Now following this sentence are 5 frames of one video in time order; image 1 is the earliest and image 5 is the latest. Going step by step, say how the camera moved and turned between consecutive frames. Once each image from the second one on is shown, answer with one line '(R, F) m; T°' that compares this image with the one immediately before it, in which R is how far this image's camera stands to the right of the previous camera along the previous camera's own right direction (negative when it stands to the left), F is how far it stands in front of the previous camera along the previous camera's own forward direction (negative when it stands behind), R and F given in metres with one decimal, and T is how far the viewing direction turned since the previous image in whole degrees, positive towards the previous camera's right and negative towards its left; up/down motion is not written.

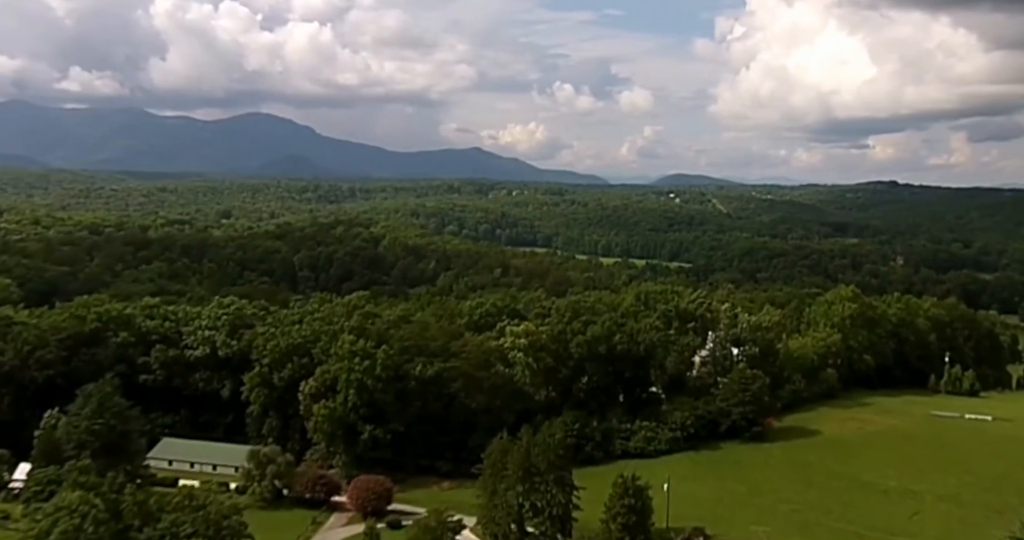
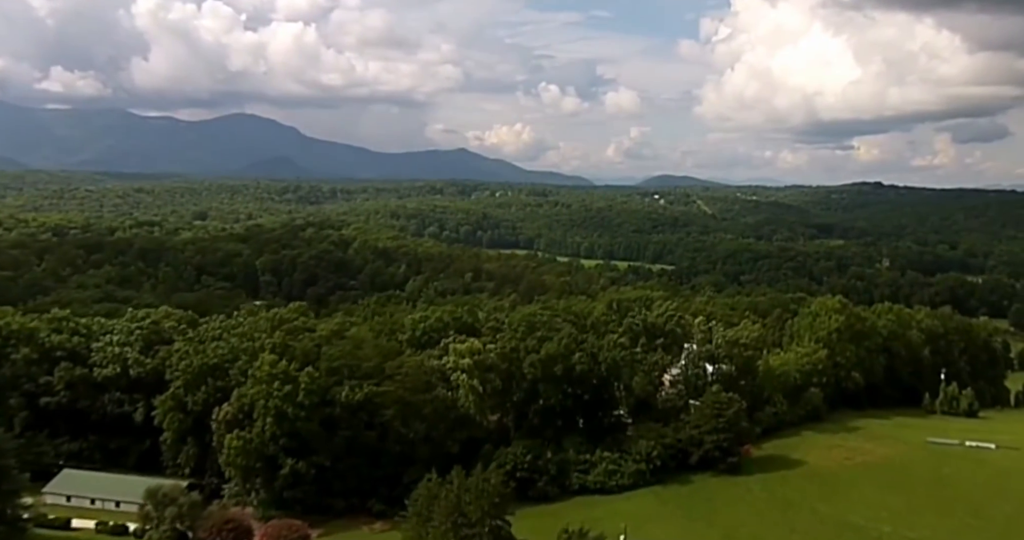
(+2.3, +6.0) m; +1°
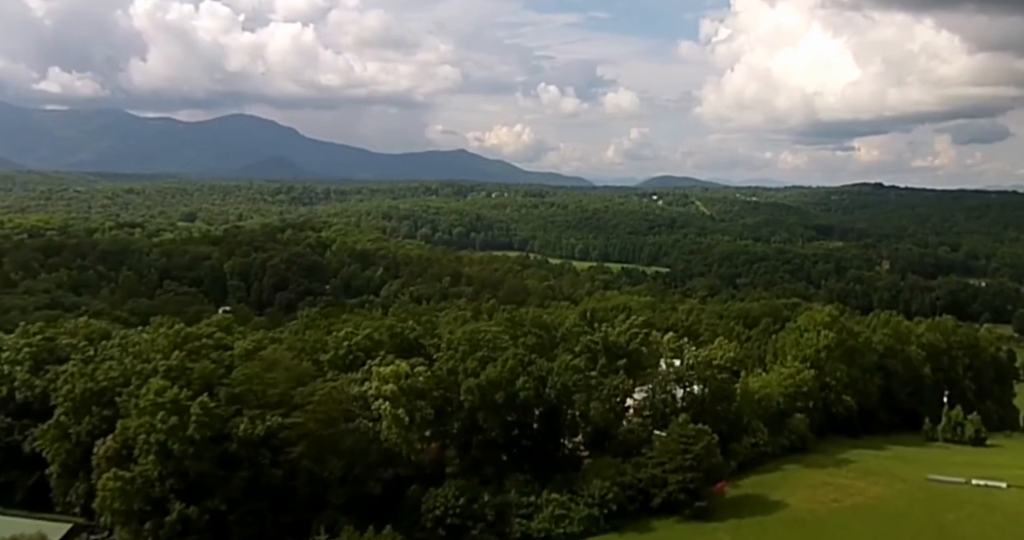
(+3.2, +6.3) m; 0°
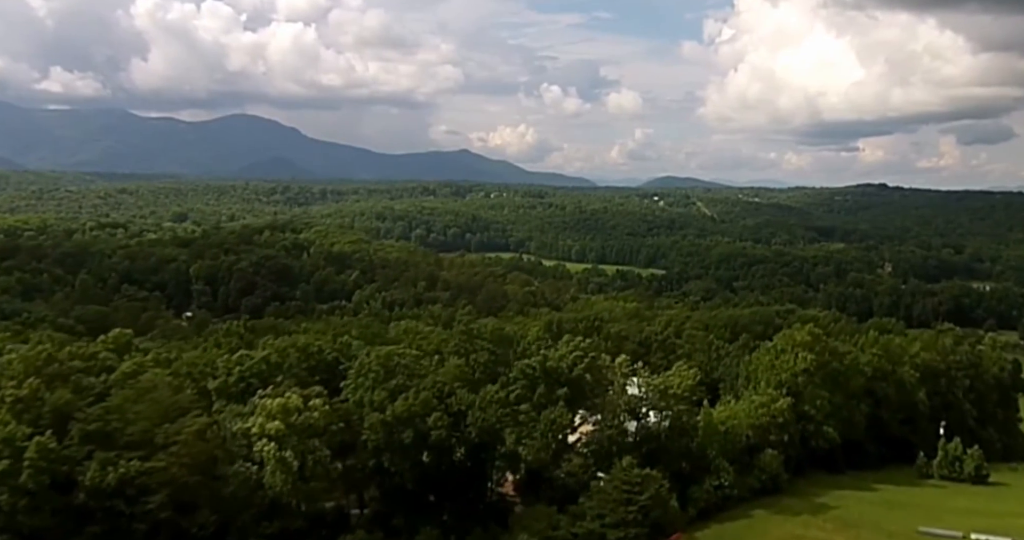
(+3.7, +6.2) m; 0°
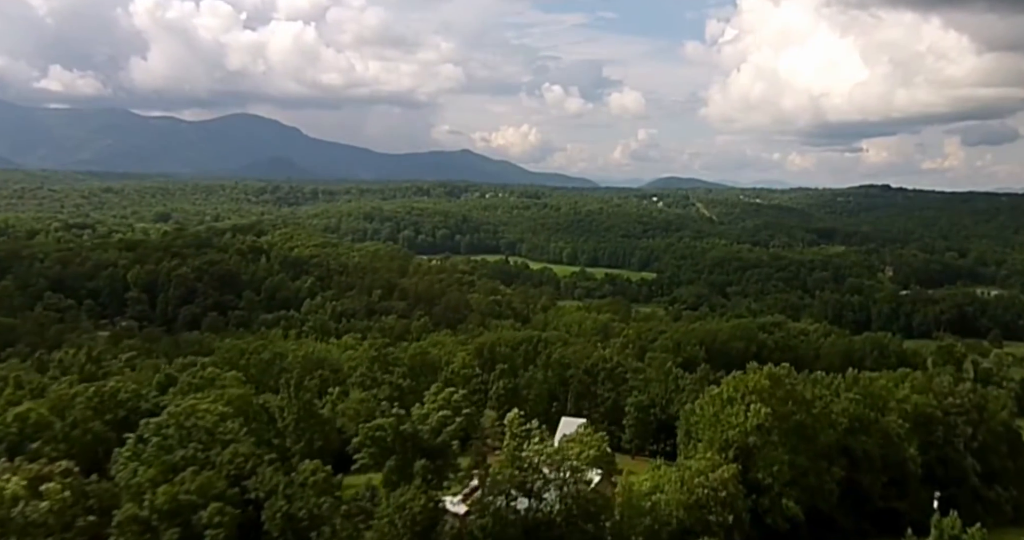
(+5.4, +9.7) m; 0°
